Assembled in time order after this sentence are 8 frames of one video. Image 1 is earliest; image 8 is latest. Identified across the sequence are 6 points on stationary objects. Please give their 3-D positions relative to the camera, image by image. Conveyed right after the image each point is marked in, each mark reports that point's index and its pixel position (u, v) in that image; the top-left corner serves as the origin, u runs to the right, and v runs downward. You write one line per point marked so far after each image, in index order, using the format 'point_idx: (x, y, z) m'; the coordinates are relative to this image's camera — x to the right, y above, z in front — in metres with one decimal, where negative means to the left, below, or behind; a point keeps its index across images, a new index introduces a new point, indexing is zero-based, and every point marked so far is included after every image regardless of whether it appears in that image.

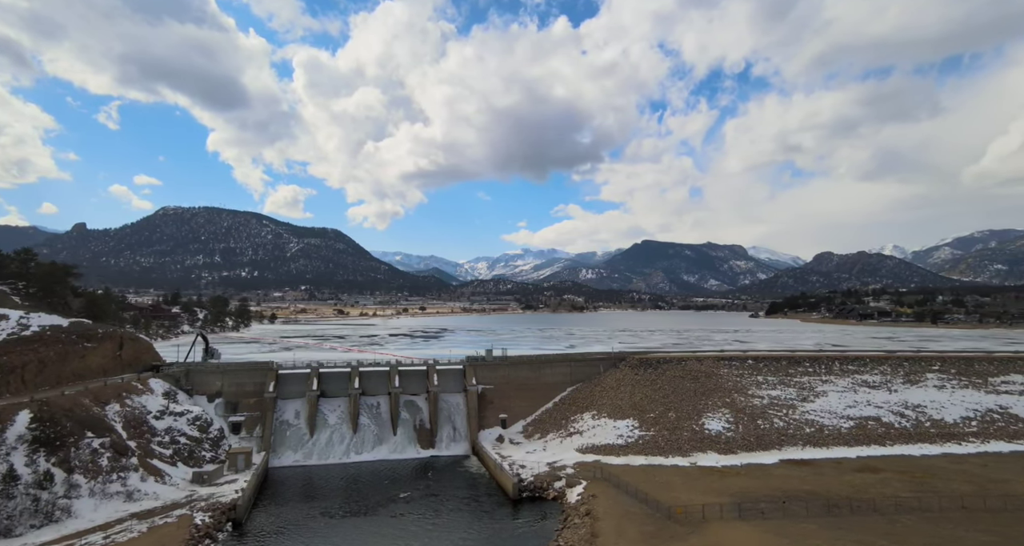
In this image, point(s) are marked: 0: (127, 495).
0: (-14.3, -8.2, +19.0) m
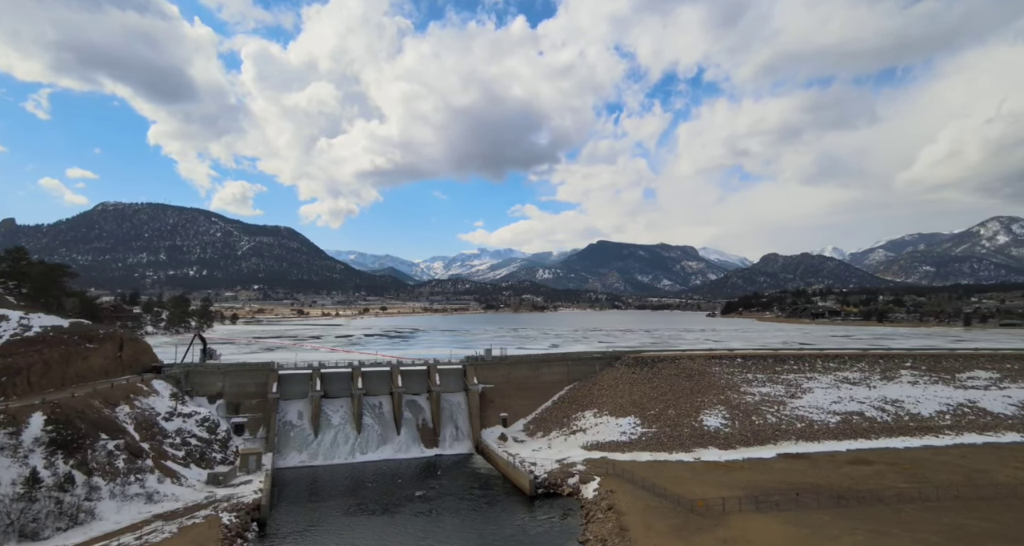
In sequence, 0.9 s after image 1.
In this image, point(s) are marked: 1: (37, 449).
0: (-13.3, -8.2, +18.7) m
1: (-16.3, -6.0, +17.5) m
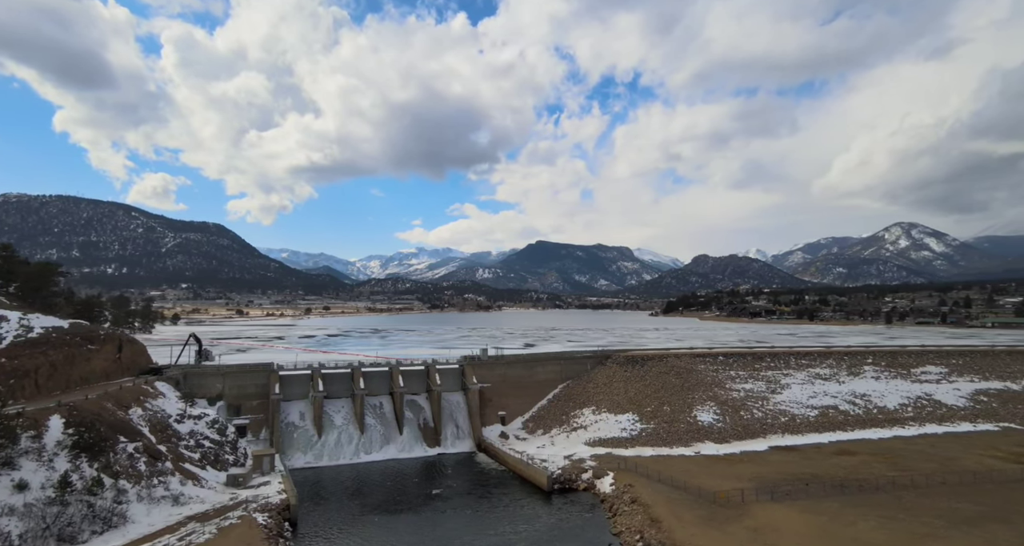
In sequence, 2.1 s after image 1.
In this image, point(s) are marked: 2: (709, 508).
0: (-12.2, -8.1, +18.3) m
1: (-15.1, -5.9, +17.0) m
2: (+7.2, -8.6, +18.4) m
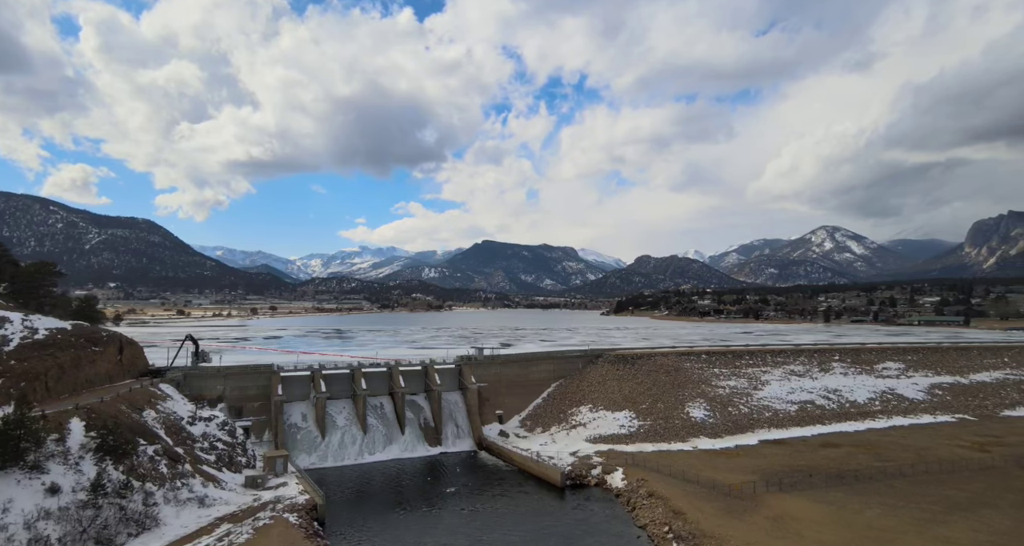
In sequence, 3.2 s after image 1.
0: (-11.2, -8.1, +18.2) m
1: (-14.0, -5.9, +16.7) m
2: (+8.1, -8.6, +19.3) m
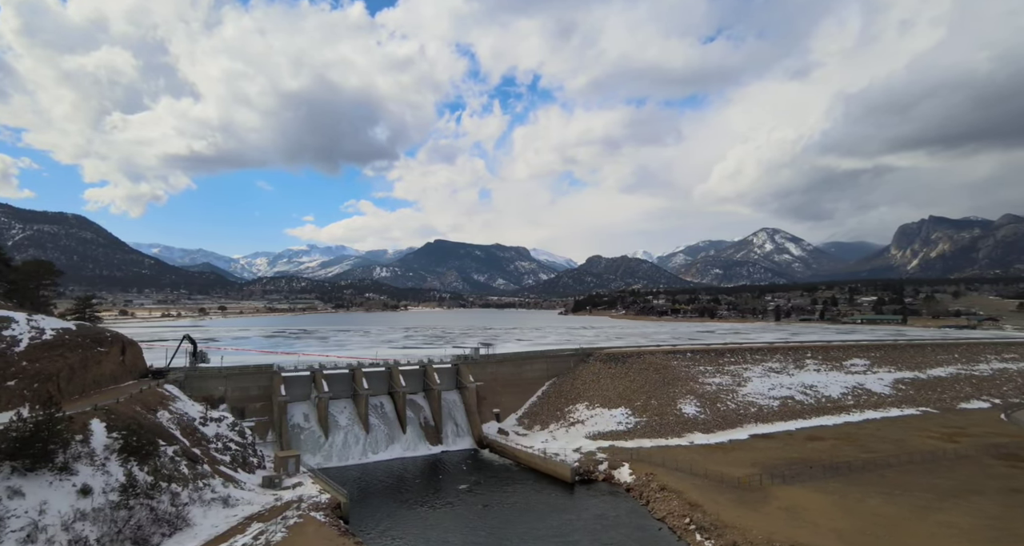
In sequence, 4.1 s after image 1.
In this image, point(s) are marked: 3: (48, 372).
0: (-10.3, -8.1, +18.2) m
1: (-13.1, -5.9, +16.6) m
2: (+8.9, -8.7, +20.2) m
3: (-17.8, -3.8, +19.5) m
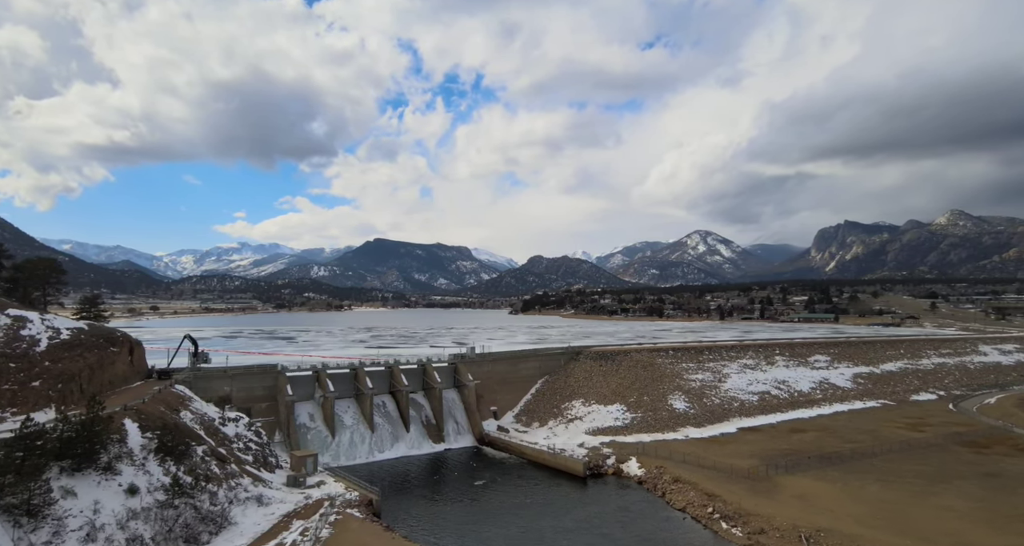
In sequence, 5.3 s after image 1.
0: (-9.2, -8.2, +18.3) m
1: (-11.8, -6.0, +16.6) m
2: (+9.9, -8.8, +21.4) m
3: (-16.7, -3.8, +19.3) m
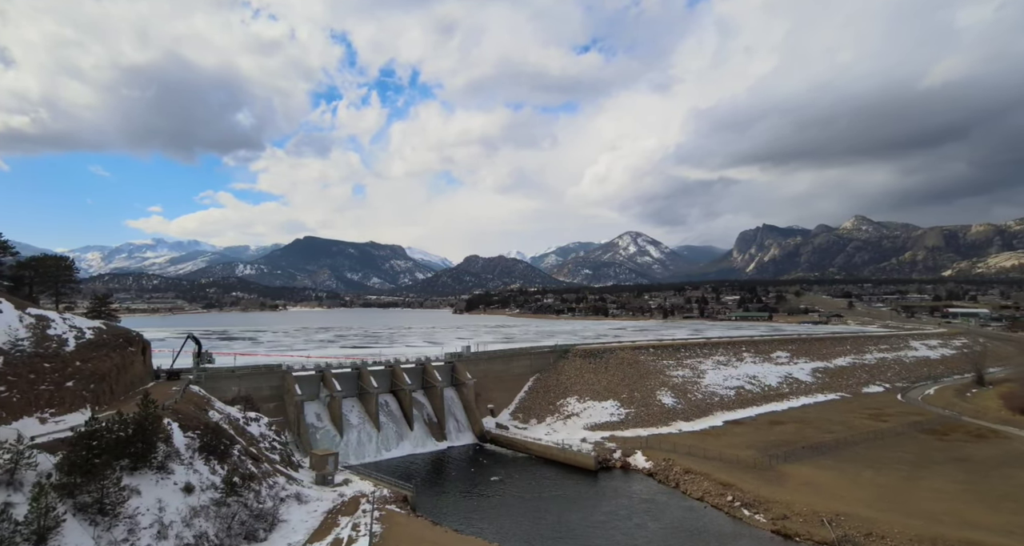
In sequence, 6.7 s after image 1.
0: (-7.9, -8.2, +18.7) m
1: (-10.5, -6.0, +16.8) m
2: (+10.9, -8.9, +23.0) m
3: (-15.5, -3.8, +19.2) m
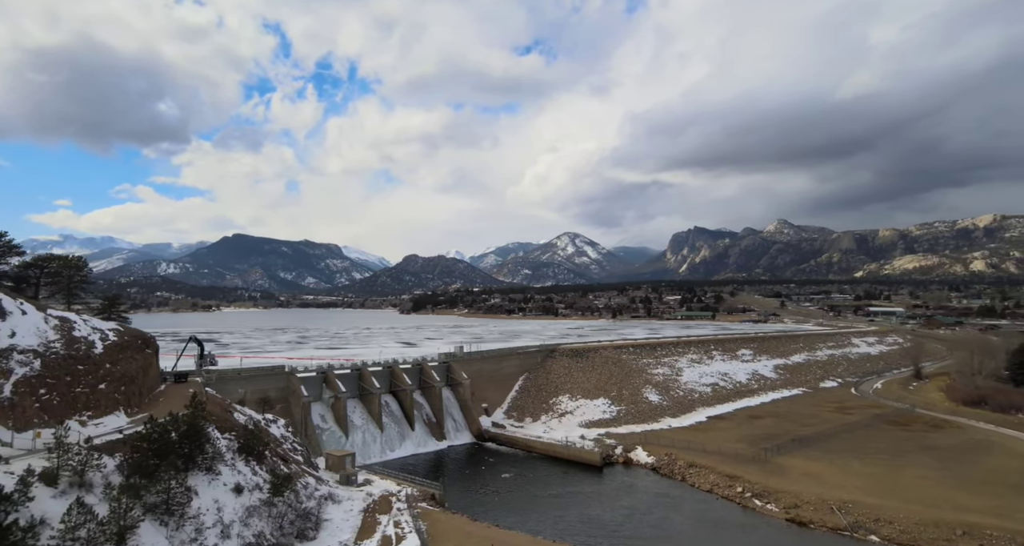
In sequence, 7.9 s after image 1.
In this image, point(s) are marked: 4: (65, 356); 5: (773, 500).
0: (-6.8, -8.4, +19.2) m
1: (-9.2, -6.2, +17.1) m
2: (+11.7, -9.2, +24.6) m
3: (-14.4, -3.9, +19.2) m
4: (-15.4, -2.9, +17.5) m
5: (+9.9, -8.5, +19.4) m
